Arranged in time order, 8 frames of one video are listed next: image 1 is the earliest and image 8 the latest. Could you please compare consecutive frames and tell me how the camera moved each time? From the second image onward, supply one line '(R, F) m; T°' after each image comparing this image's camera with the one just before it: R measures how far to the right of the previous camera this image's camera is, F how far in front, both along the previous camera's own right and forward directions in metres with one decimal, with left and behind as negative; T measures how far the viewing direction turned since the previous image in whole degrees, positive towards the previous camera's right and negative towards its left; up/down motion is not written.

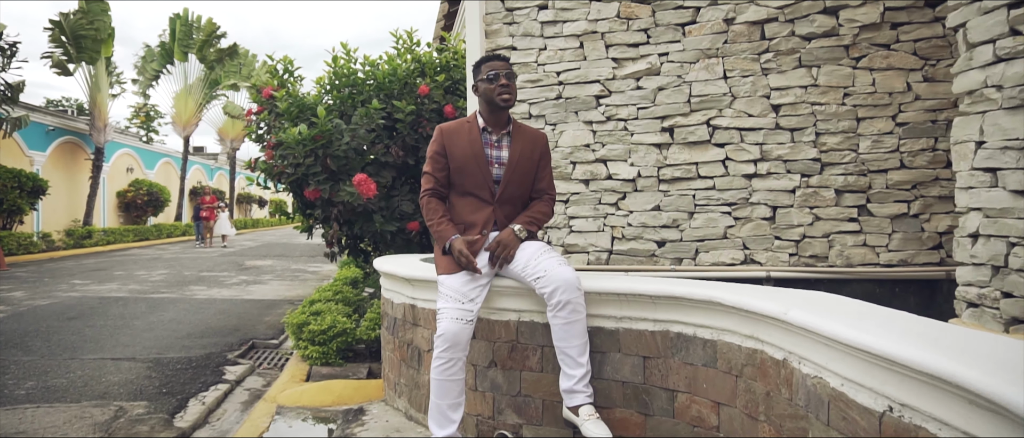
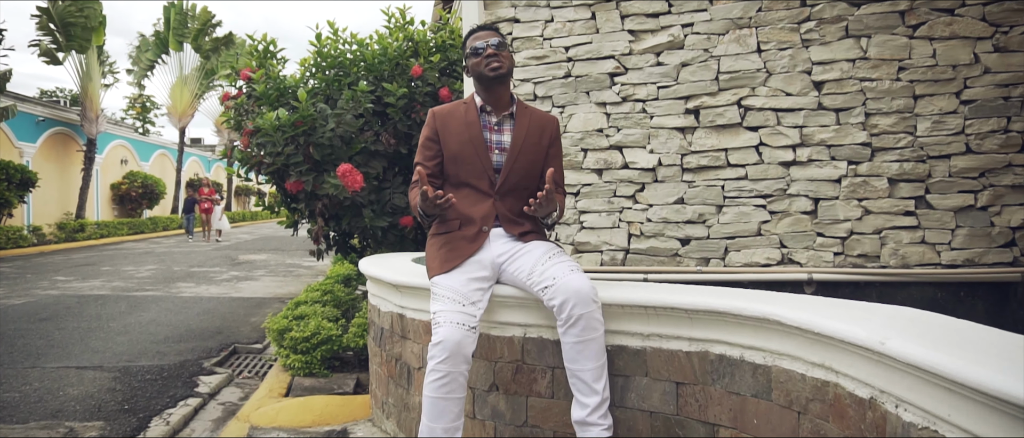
(0.0, +0.5) m; 0°
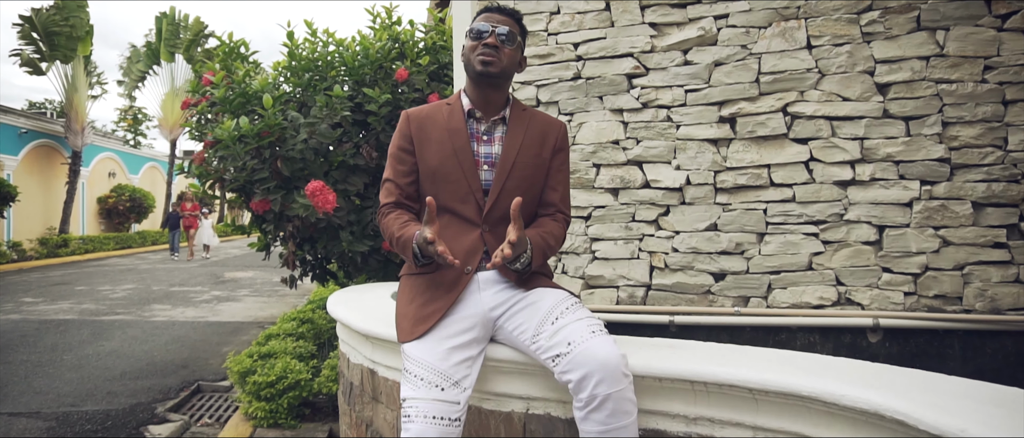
(0.0, +0.6) m; 0°
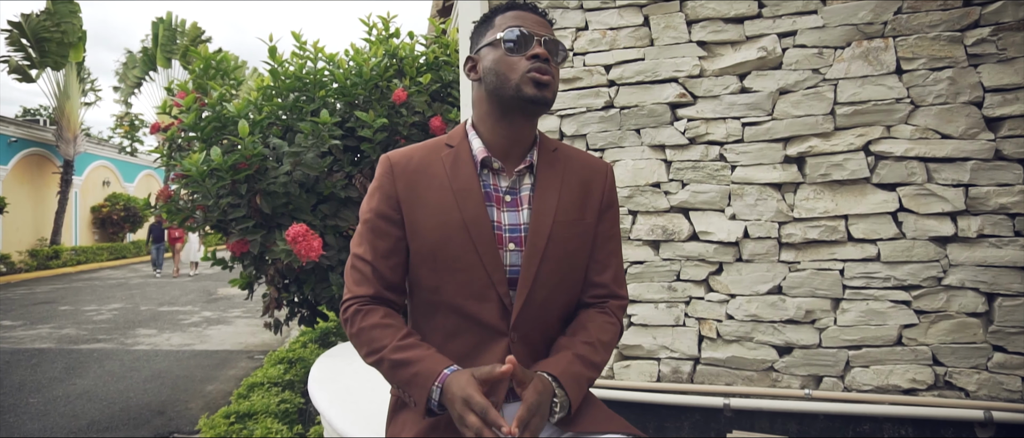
(-0.1, +0.5) m; 0°
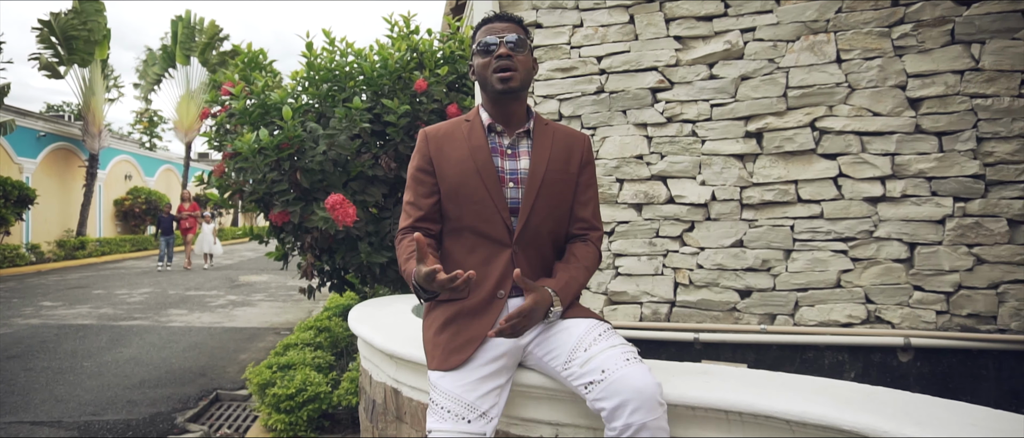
(0.0, -0.5) m; -1°
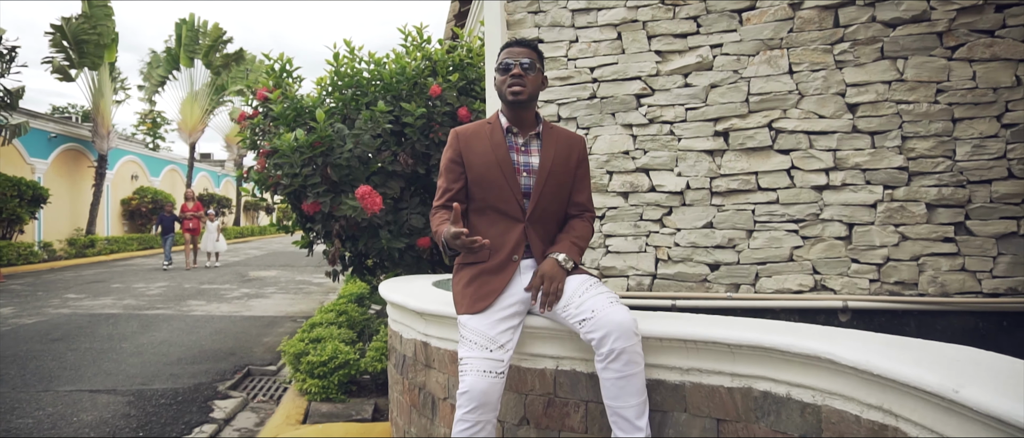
(0.0, -0.5) m; 0°
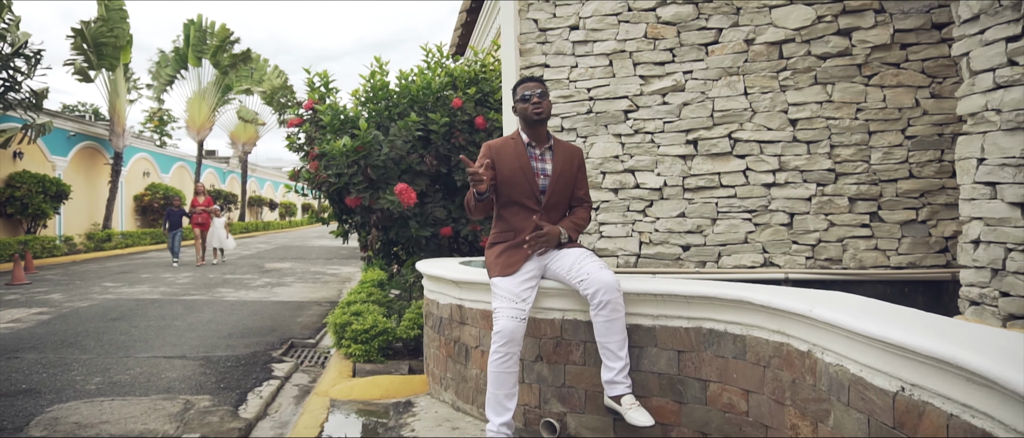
(-0.1, -0.9) m; 0°
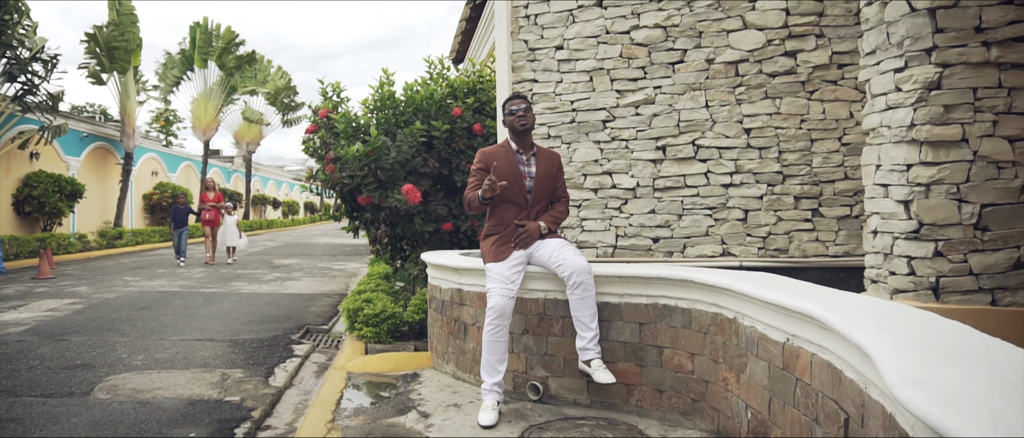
(+0.1, -0.6) m; 0°
